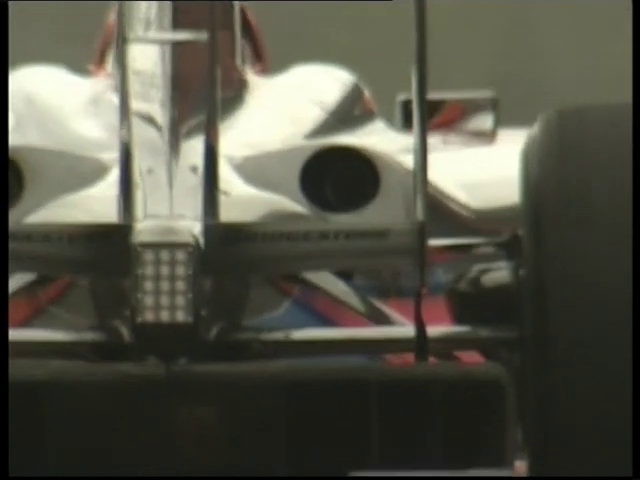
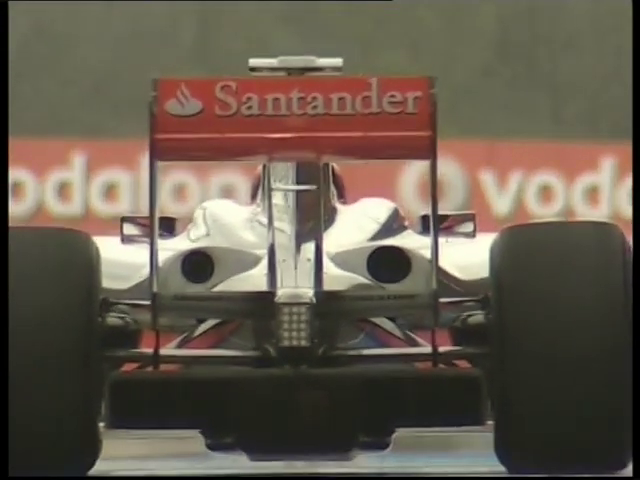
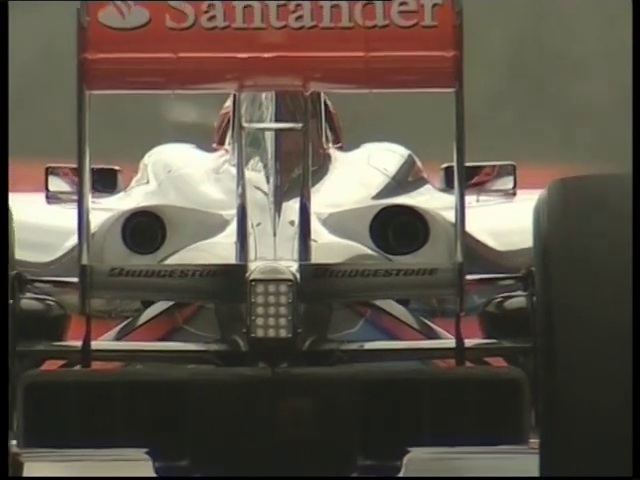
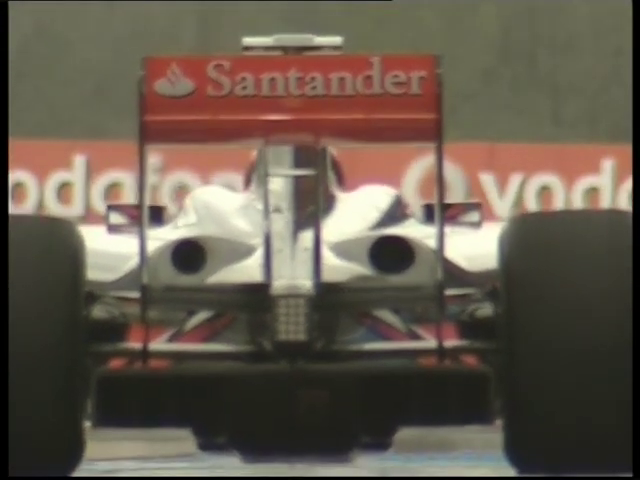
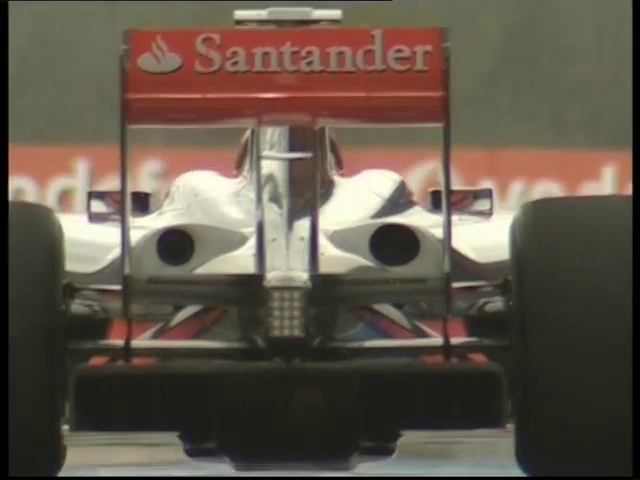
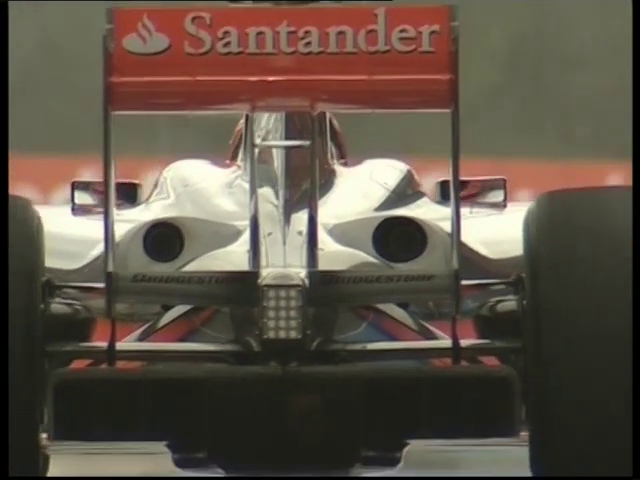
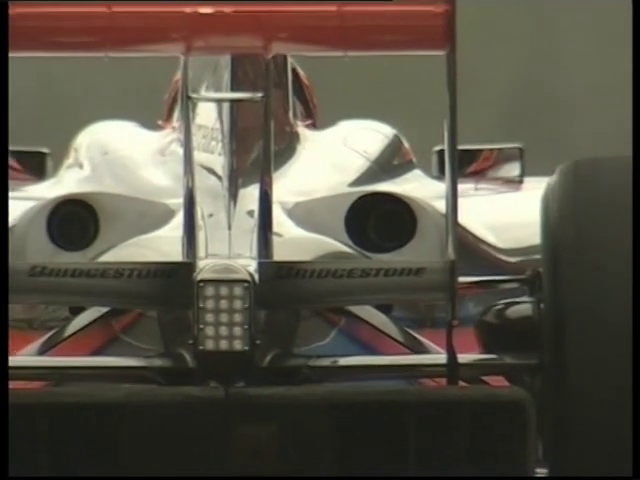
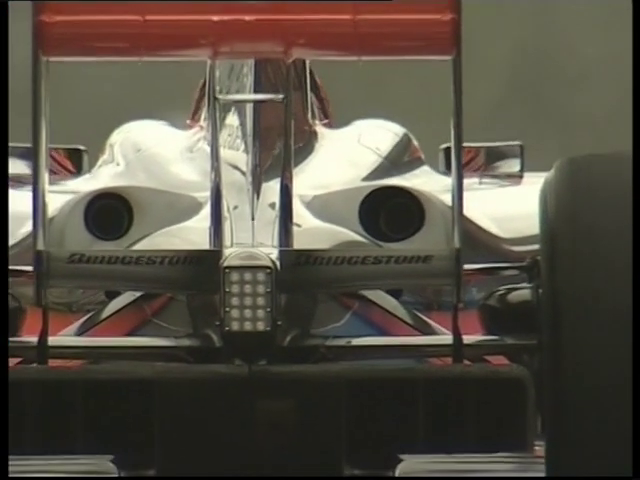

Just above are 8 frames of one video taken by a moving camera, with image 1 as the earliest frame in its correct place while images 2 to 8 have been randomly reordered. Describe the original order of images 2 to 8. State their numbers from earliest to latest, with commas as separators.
7, 8, 3, 6, 5, 4, 2
